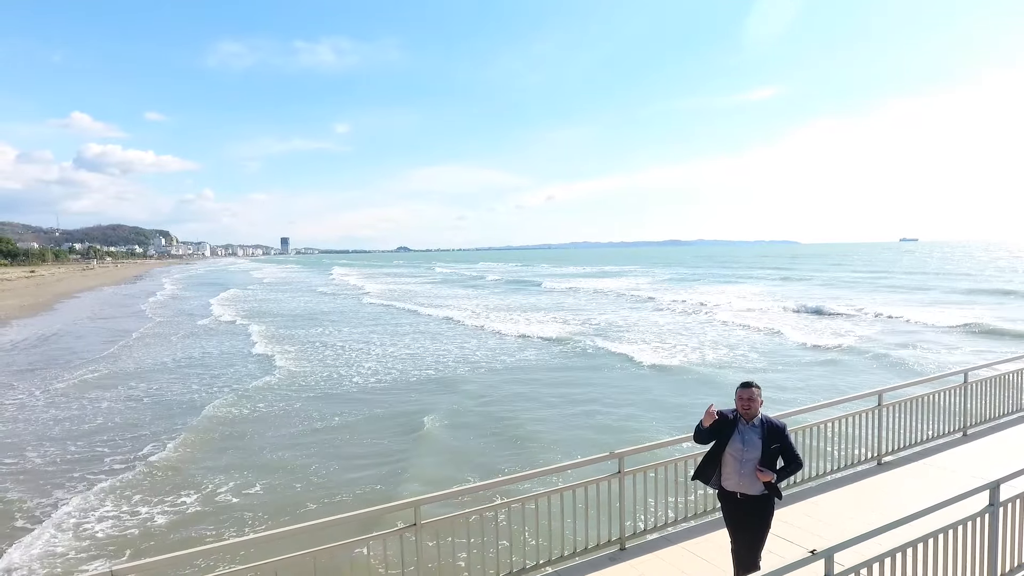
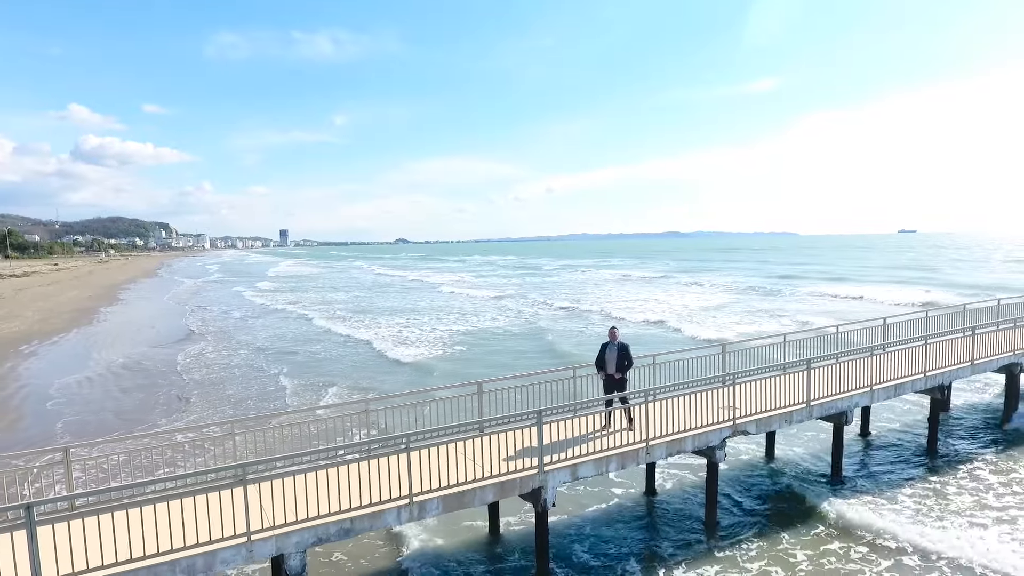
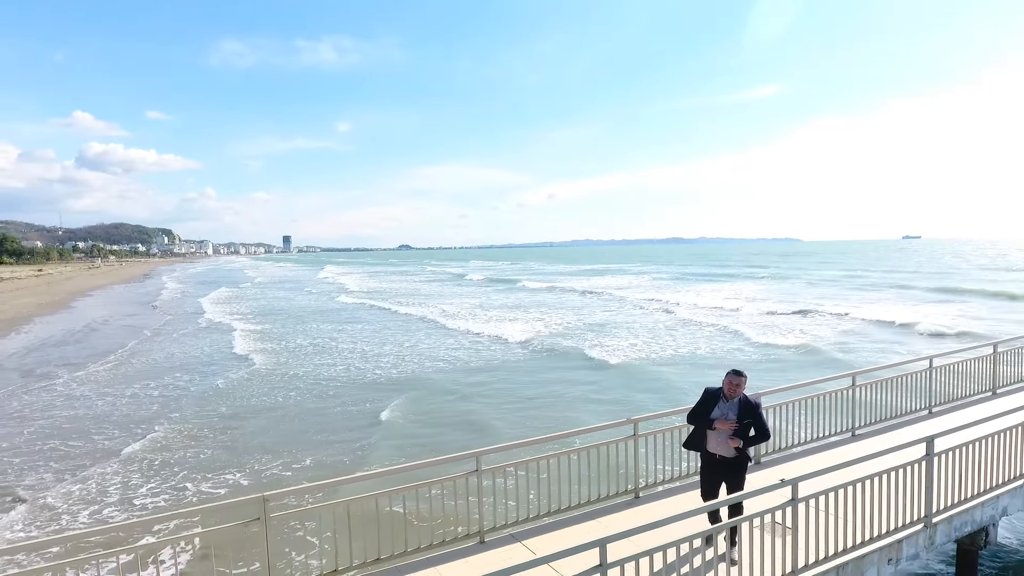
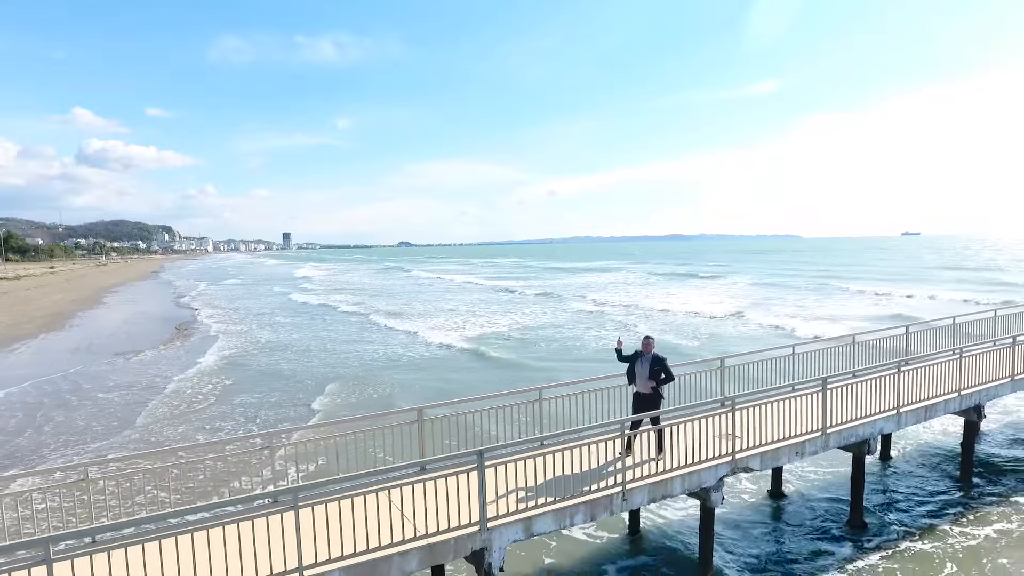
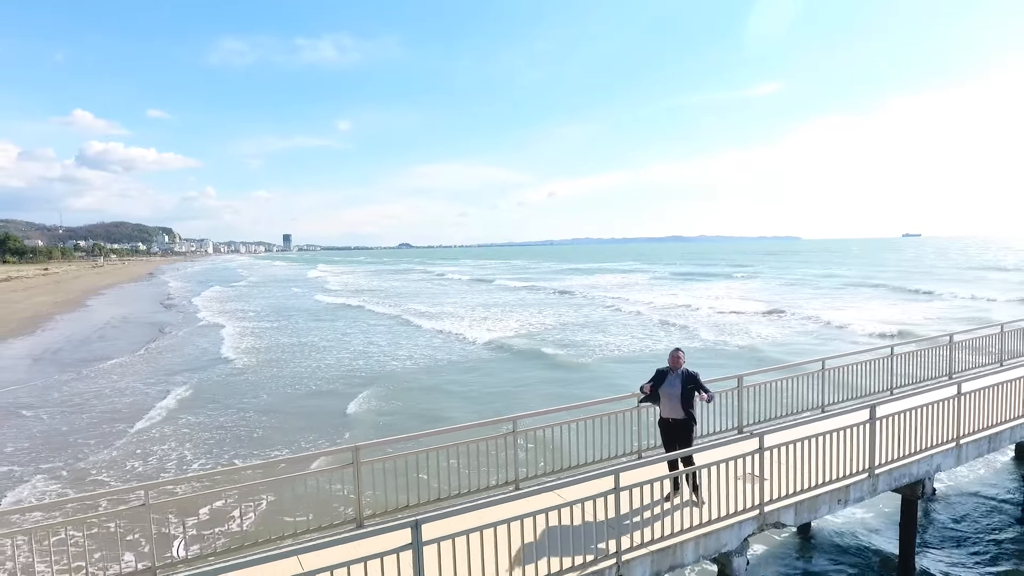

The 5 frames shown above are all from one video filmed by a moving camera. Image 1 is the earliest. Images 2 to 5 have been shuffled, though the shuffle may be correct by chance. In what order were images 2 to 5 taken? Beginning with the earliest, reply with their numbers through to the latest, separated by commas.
3, 5, 4, 2
